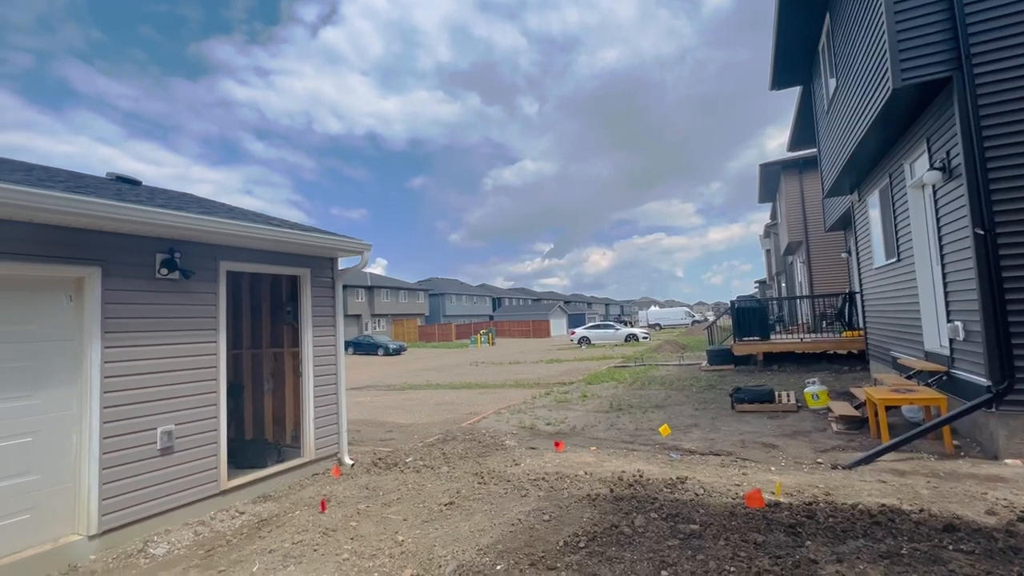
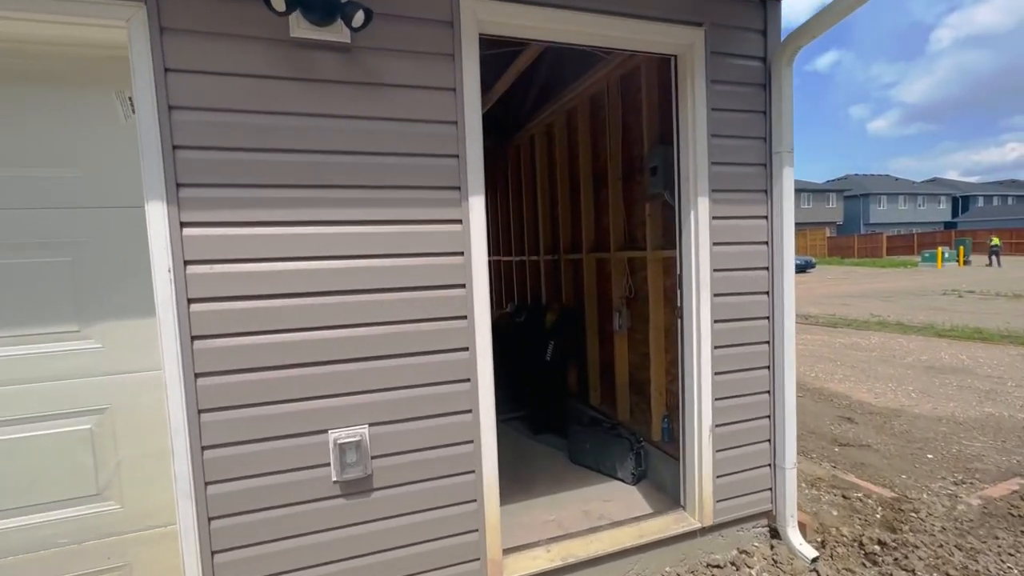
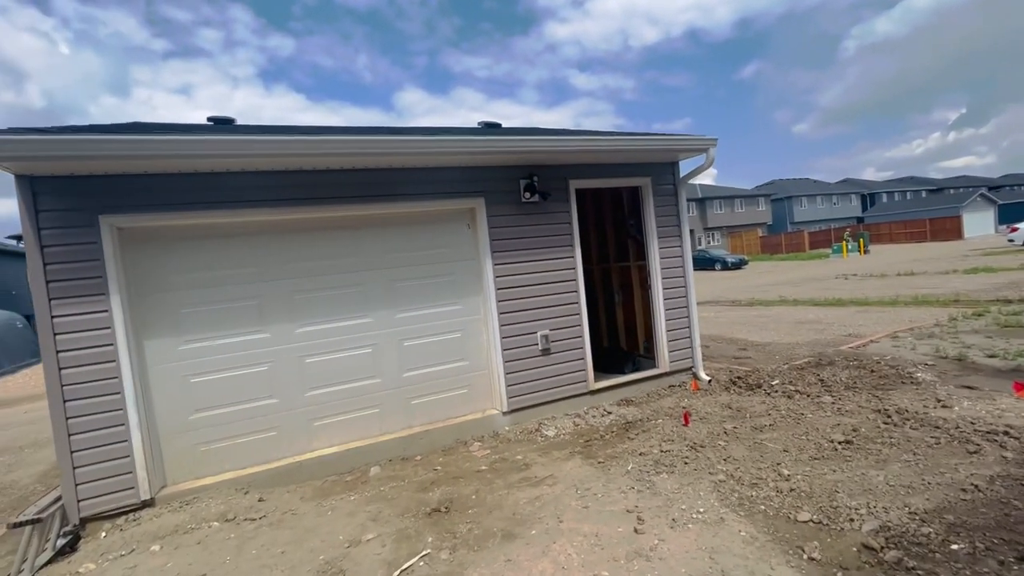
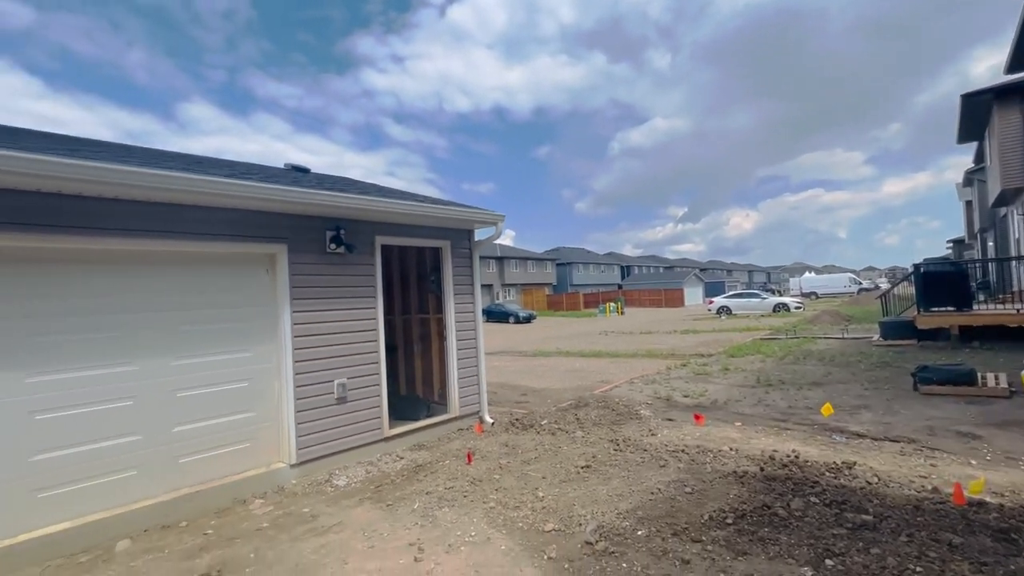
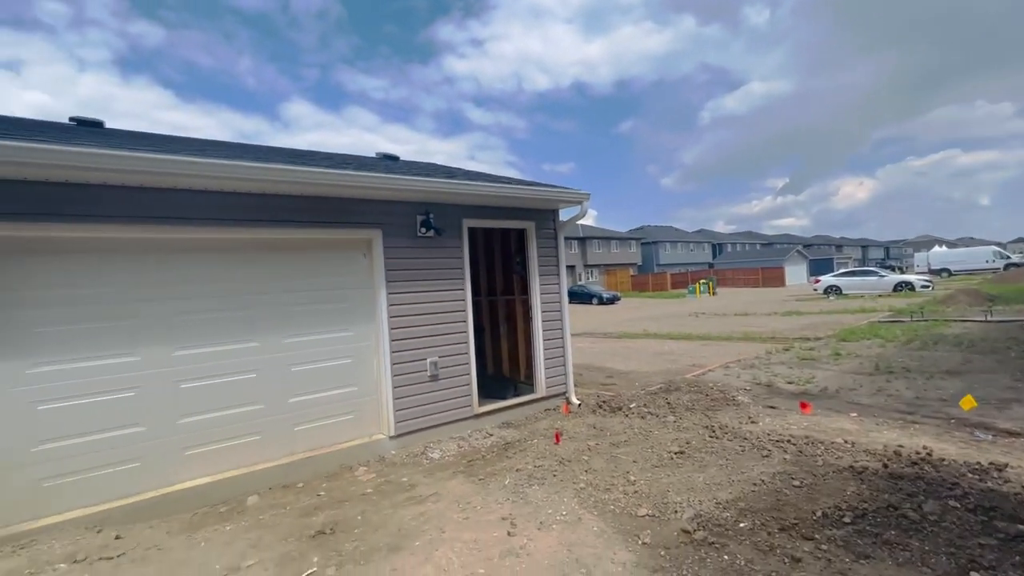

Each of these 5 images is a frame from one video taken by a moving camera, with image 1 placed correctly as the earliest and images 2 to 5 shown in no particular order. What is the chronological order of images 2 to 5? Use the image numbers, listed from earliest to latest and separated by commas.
4, 5, 3, 2
